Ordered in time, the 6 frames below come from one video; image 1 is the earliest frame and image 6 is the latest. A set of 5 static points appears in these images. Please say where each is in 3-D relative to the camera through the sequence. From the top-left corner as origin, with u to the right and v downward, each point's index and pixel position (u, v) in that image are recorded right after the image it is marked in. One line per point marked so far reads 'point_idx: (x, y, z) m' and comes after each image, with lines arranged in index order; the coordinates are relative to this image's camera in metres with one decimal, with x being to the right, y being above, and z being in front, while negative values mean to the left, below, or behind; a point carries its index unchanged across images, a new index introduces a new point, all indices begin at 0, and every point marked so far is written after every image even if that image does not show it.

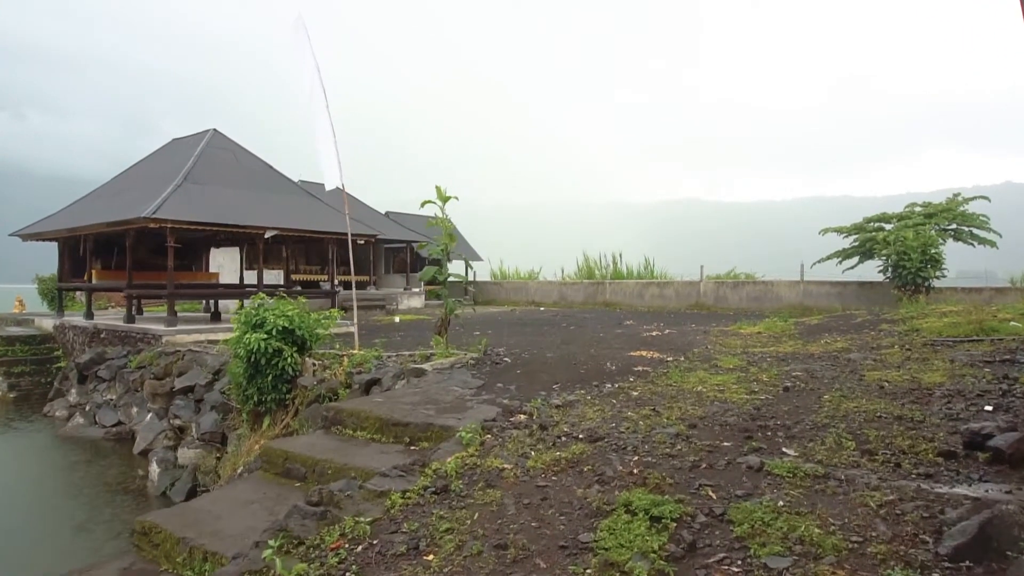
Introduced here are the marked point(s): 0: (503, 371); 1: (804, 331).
0: (-0.1, -0.5, +5.7) m
1: (+2.6, -0.4, +8.6) m
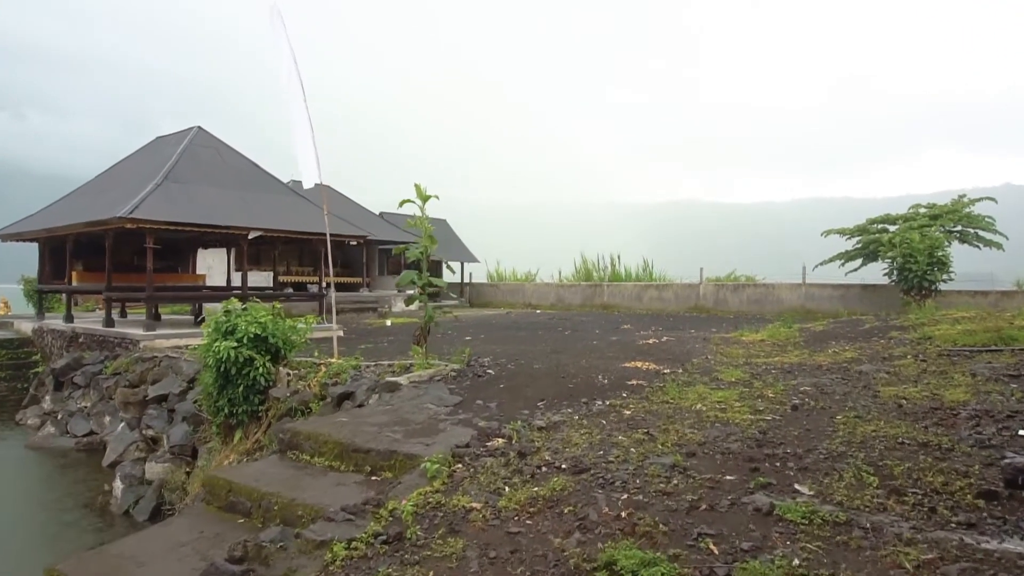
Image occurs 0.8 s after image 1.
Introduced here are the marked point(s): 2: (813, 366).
0: (-0.2, -0.5, +5.2) m
1: (+2.5, -0.4, +8.1) m
2: (+1.9, -0.5, +6.1) m
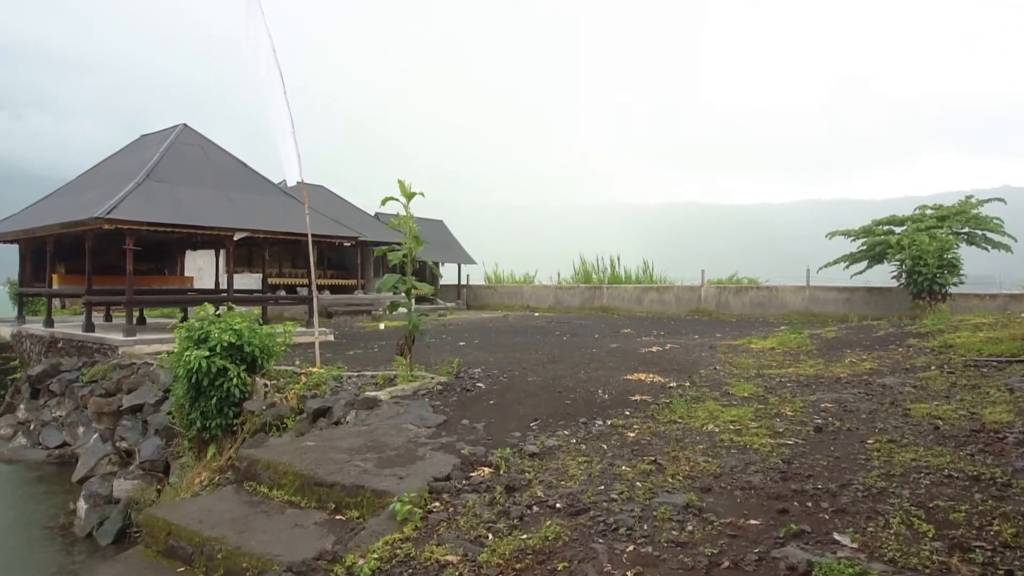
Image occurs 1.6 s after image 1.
0: (-0.2, -0.6, +4.8) m
1: (+2.5, -0.5, +7.6) m
2: (+1.9, -0.5, +5.6) m
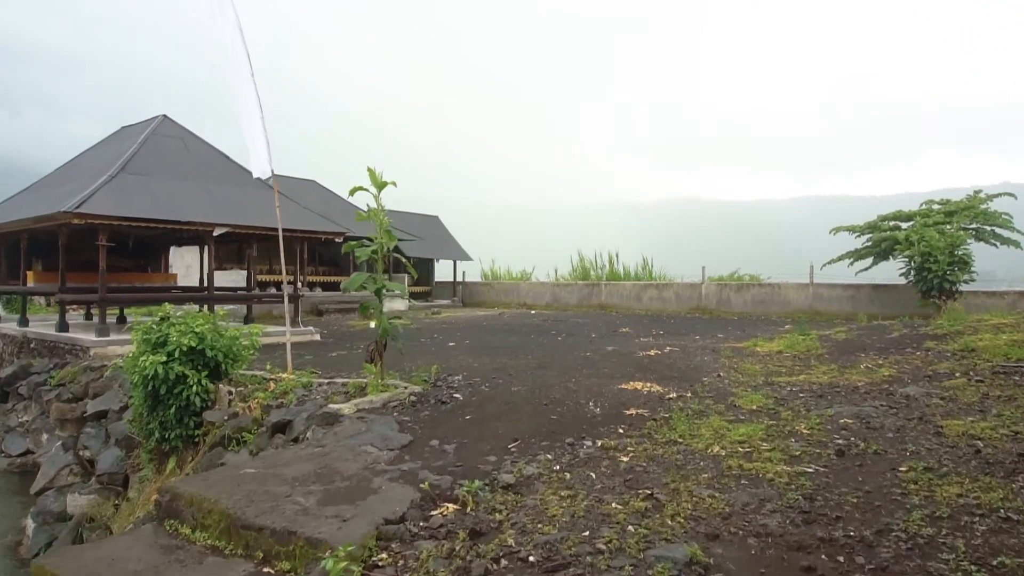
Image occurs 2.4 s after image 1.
0: (-0.3, -0.6, +4.2) m
1: (+2.4, -0.5, +7.1) m
2: (+1.8, -0.5, +5.1) m
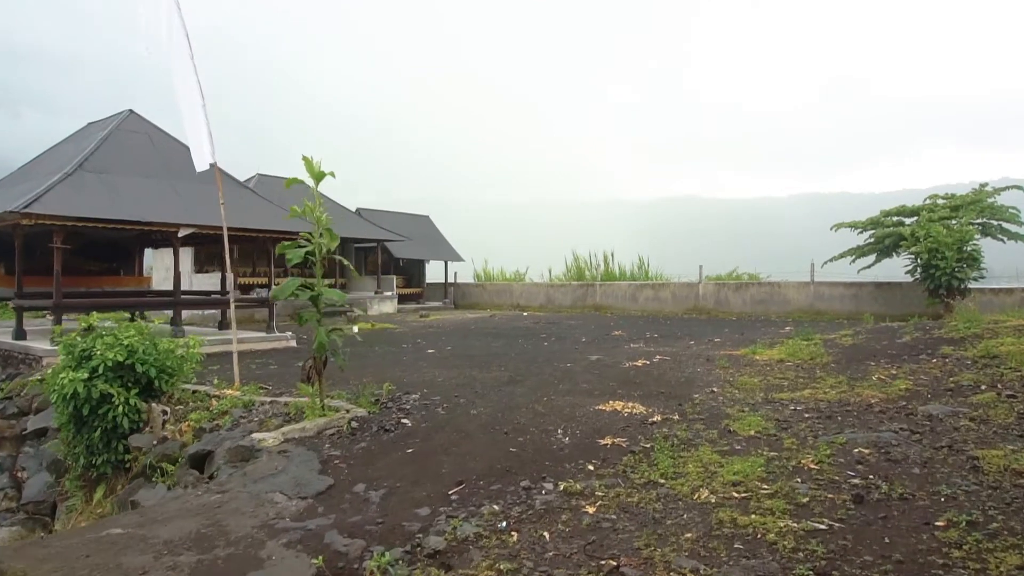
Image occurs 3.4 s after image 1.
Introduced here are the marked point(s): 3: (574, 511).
0: (-0.5, -0.6, +3.5) m
1: (+2.2, -0.5, +6.4) m
2: (+1.6, -0.6, +4.4) m
3: (+0.2, -0.6, +2.8) m
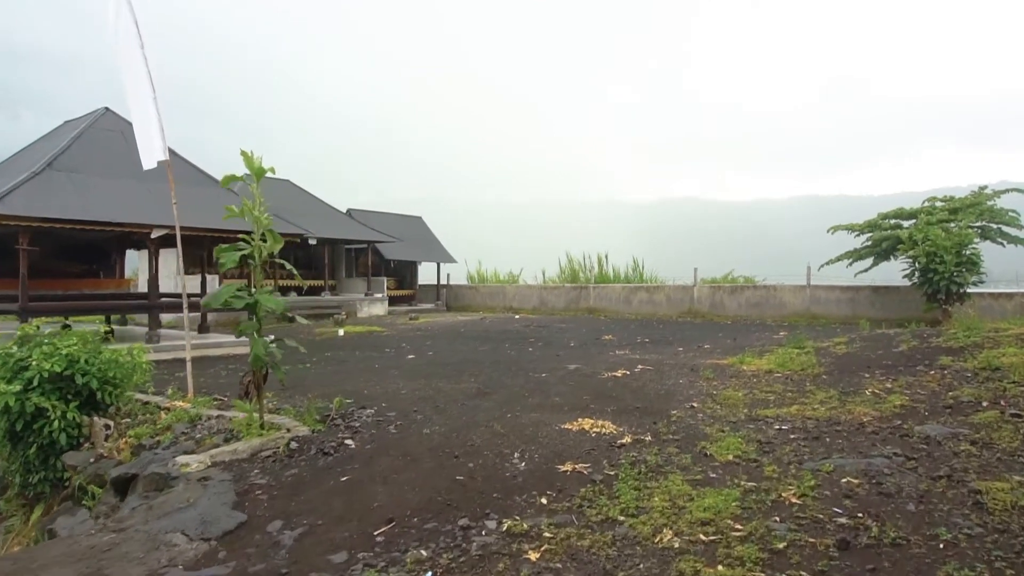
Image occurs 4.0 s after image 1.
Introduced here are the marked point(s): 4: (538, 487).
0: (-0.6, -0.6, +3.2) m
1: (+2.0, -0.5, +6.0) m
2: (+1.4, -0.6, +4.0) m
3: (0.0, -0.7, +2.4) m
4: (+0.1, -0.6, +3.1) m
